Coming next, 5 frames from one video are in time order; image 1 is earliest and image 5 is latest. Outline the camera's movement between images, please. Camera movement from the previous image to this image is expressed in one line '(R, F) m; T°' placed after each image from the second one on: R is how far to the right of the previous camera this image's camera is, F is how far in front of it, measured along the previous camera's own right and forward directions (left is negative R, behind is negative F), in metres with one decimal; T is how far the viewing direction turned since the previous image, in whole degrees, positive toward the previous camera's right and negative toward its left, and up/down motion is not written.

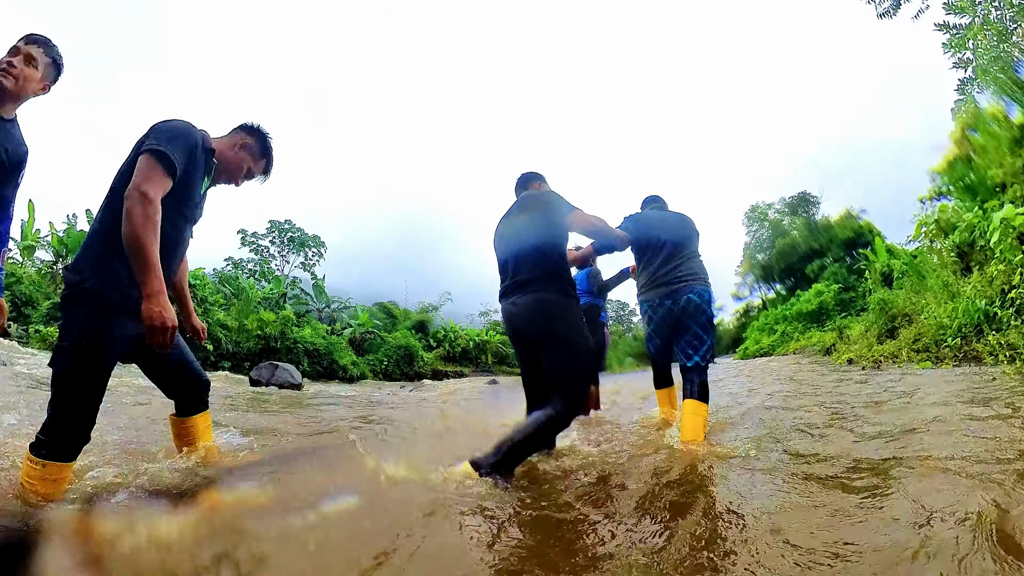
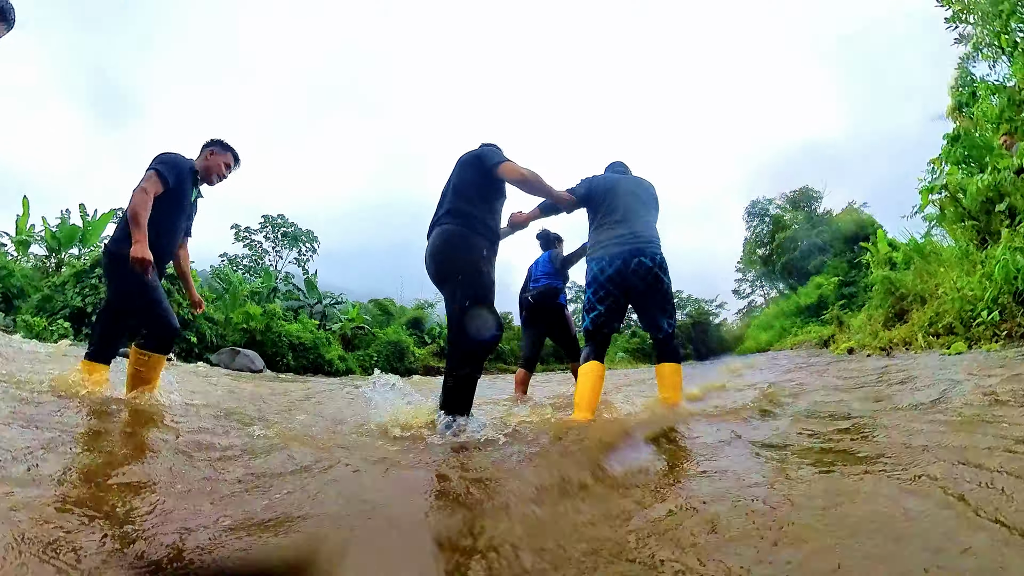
(+0.3, +0.5) m; 0°
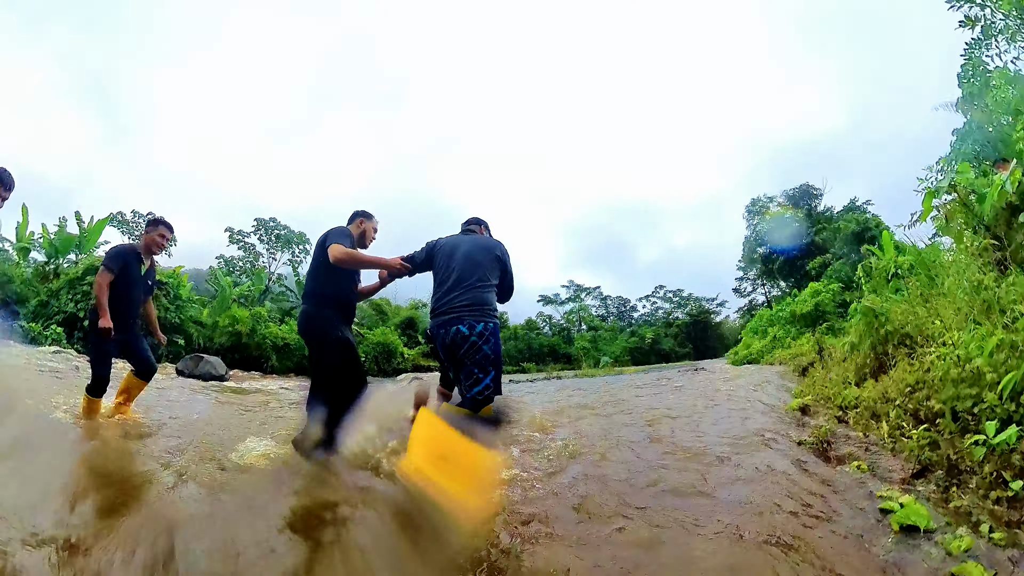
(+0.5, +0.6) m; 0°
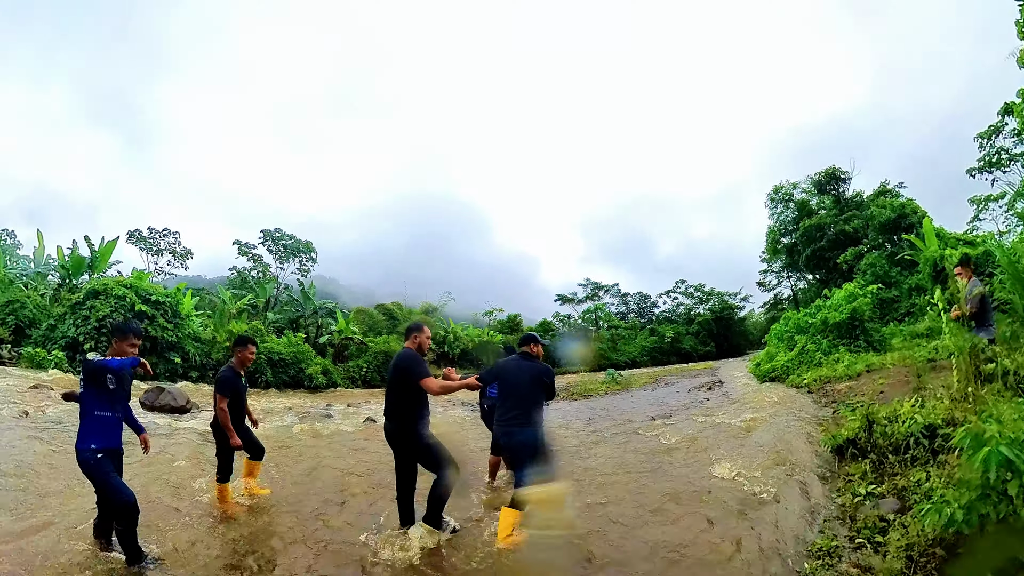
(+0.6, +1.2) m; -2°
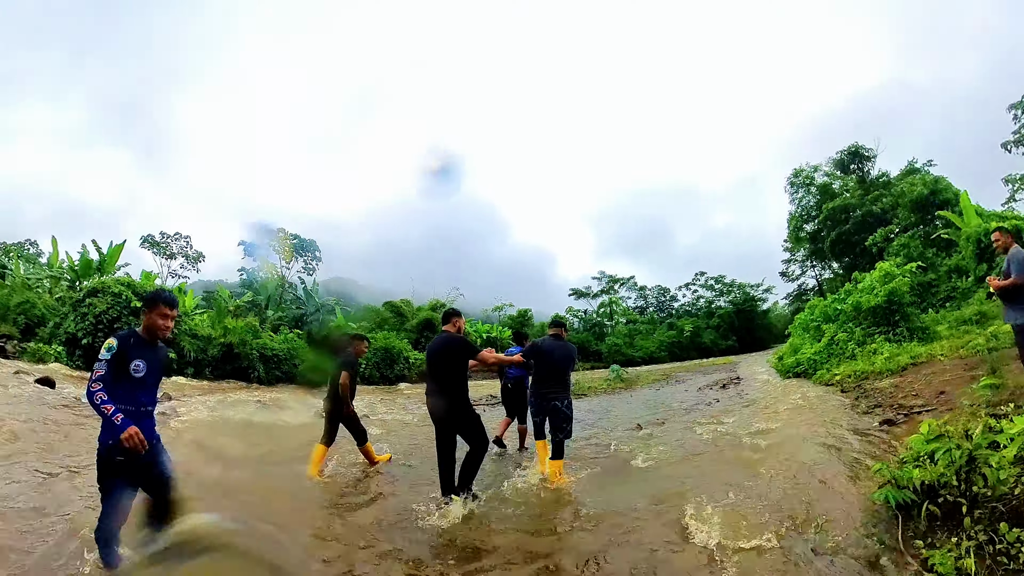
(+0.5, +1.1) m; -2°
